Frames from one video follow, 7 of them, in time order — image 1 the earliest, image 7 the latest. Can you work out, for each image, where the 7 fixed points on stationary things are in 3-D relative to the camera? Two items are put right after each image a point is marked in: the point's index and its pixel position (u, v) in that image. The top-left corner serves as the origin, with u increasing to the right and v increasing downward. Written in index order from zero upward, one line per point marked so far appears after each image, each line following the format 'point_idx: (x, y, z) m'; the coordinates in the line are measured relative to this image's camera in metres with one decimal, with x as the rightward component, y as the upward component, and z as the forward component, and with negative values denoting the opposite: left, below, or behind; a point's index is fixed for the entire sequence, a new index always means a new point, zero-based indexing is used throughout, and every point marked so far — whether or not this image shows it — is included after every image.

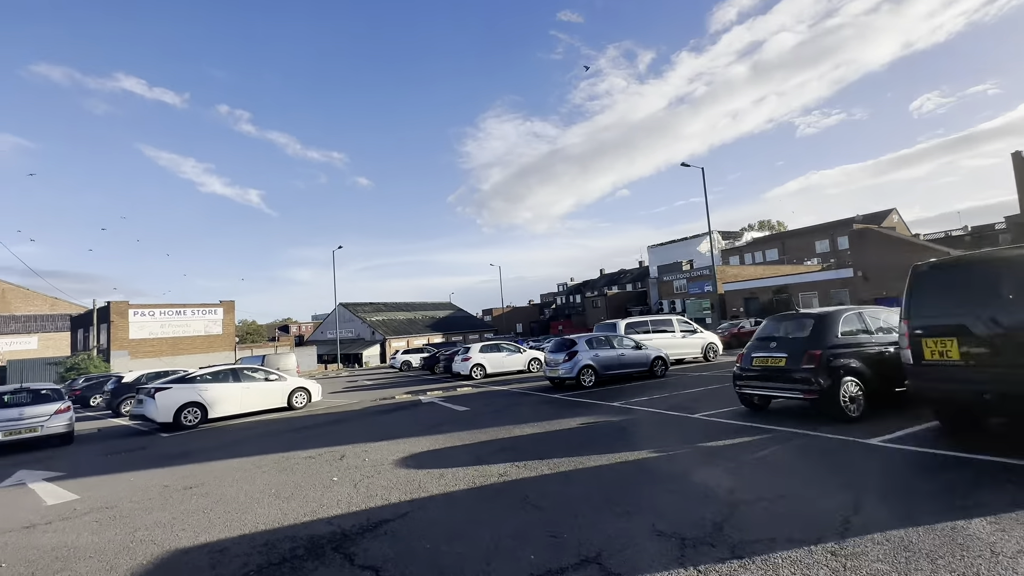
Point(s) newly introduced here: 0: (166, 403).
0: (-10.0, -3.3, +12.9) m
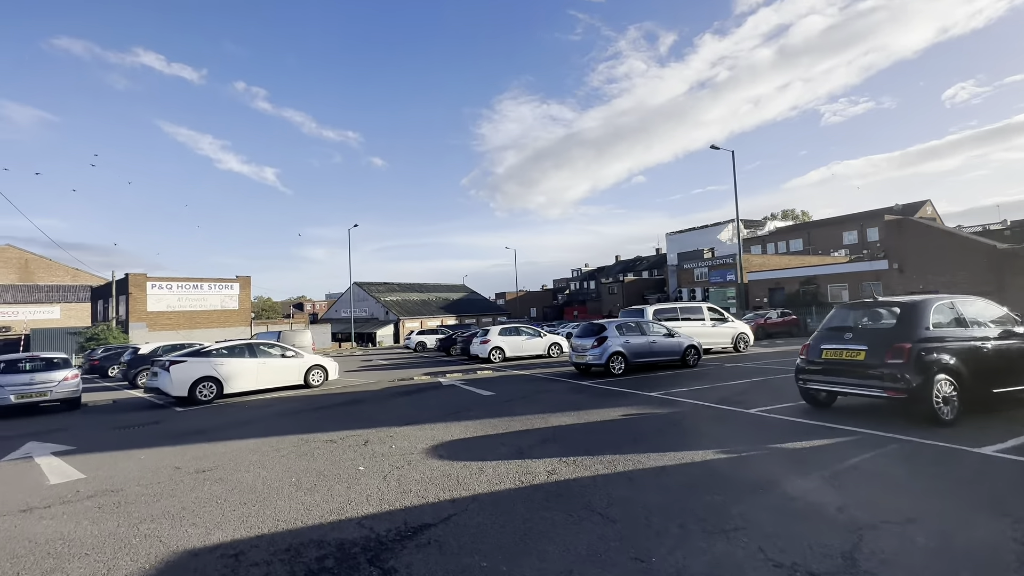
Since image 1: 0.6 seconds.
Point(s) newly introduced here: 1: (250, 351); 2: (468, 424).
0: (-9.2, -2.5, +12.5) m
1: (-8.1, -2.0, +13.9) m
2: (-0.7, -2.4, +7.8) m
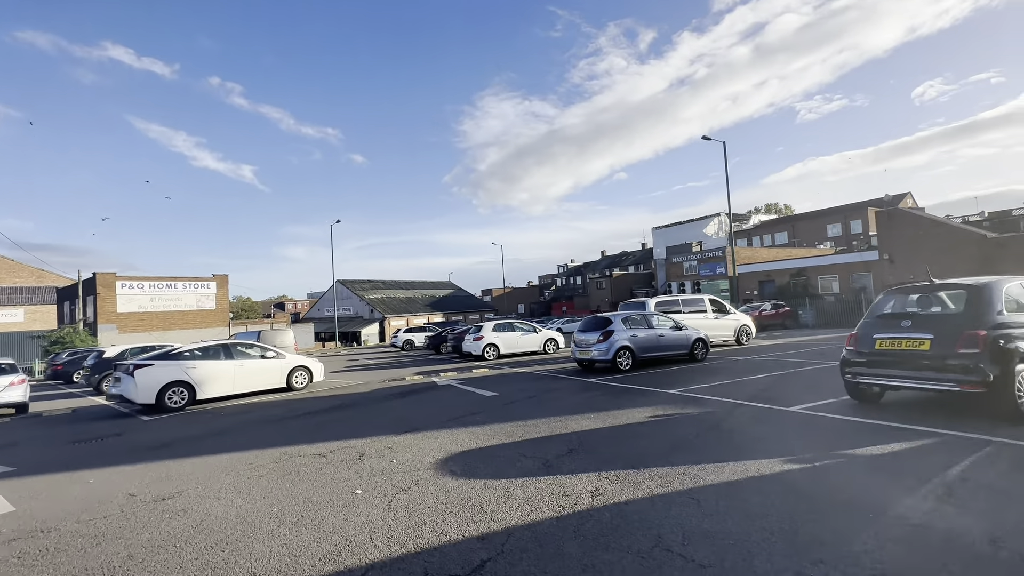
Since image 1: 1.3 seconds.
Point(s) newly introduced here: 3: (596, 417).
0: (-9.2, -2.4, +11.3) m
1: (-8.1, -1.8, +12.7) m
2: (-0.5, -2.2, +6.9) m
3: (+1.4, -2.1, +7.3) m
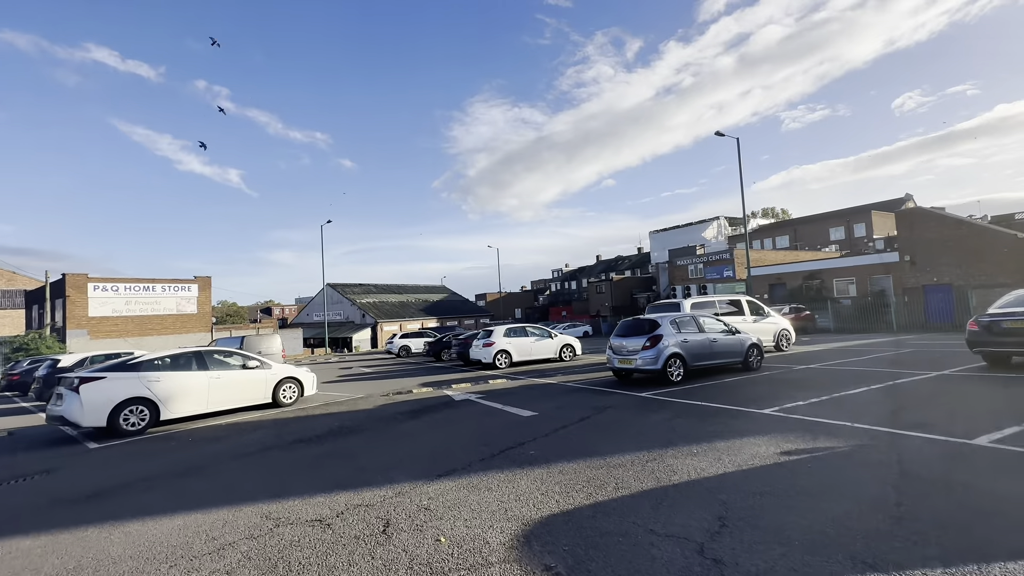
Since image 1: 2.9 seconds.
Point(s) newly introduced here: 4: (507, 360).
0: (-8.4, -2.2, +9.1) m
1: (-7.4, -1.7, +10.5) m
2: (+0.4, -2.0, +4.9) m
3: (+2.2, -1.9, +5.3) m
4: (-0.2, -3.0, +18.5) m
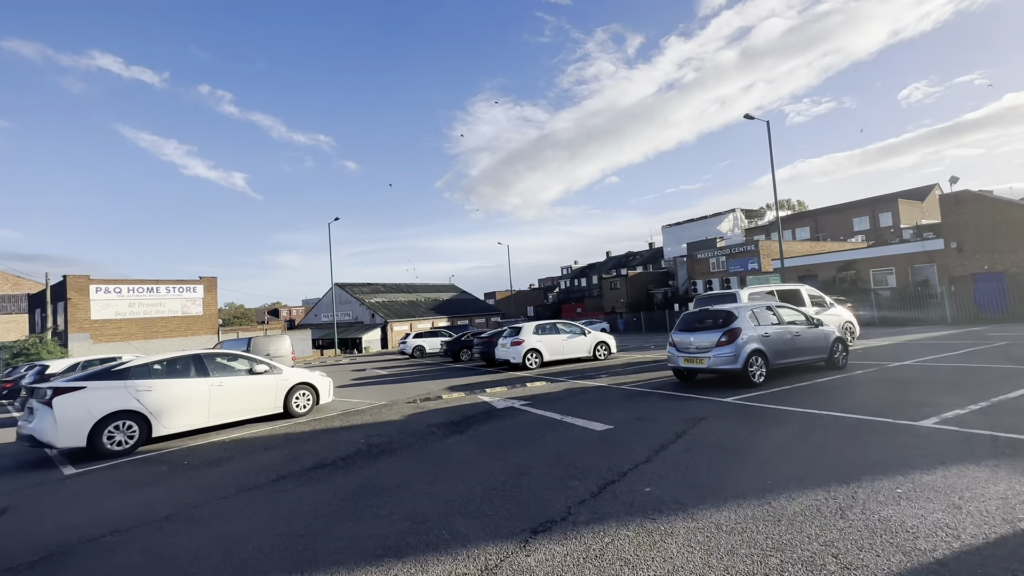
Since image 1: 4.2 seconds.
0: (-7.3, -2.1, +7.5) m
1: (-6.3, -1.6, +9.0) m
2: (+1.4, -1.8, +3.2) m
3: (+3.2, -1.7, +3.6) m
4: (+1.0, -2.7, +16.9) m
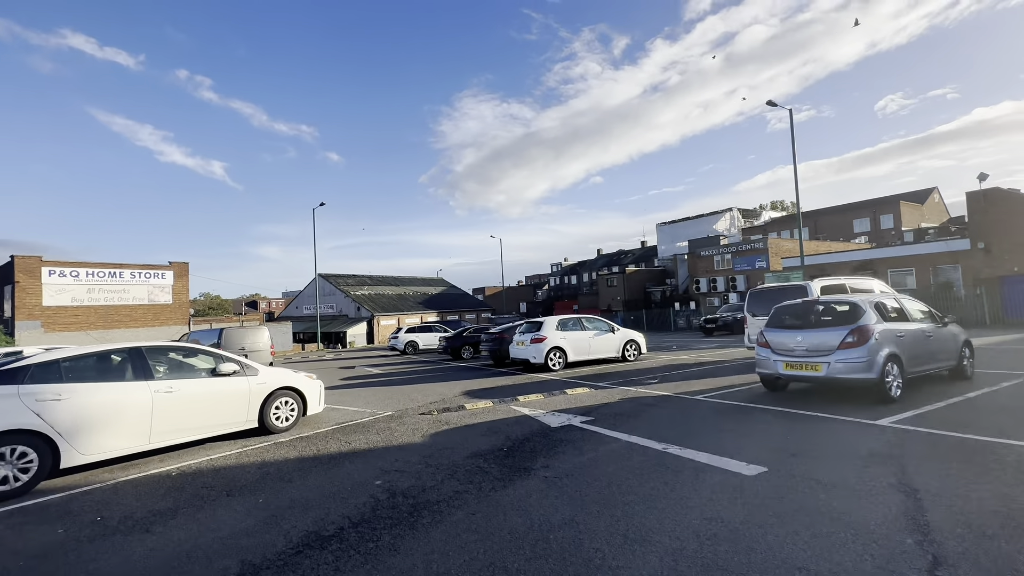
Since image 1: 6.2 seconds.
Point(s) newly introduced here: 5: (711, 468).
0: (-6.3, -1.6, +4.9) m
1: (-5.3, -1.1, +6.4) m
2: (+2.5, -1.5, +0.9) m
3: (+4.4, -1.4, +1.4) m
4: (+1.6, -2.3, +14.6) m
5: (+2.0, -1.8, +4.6) m
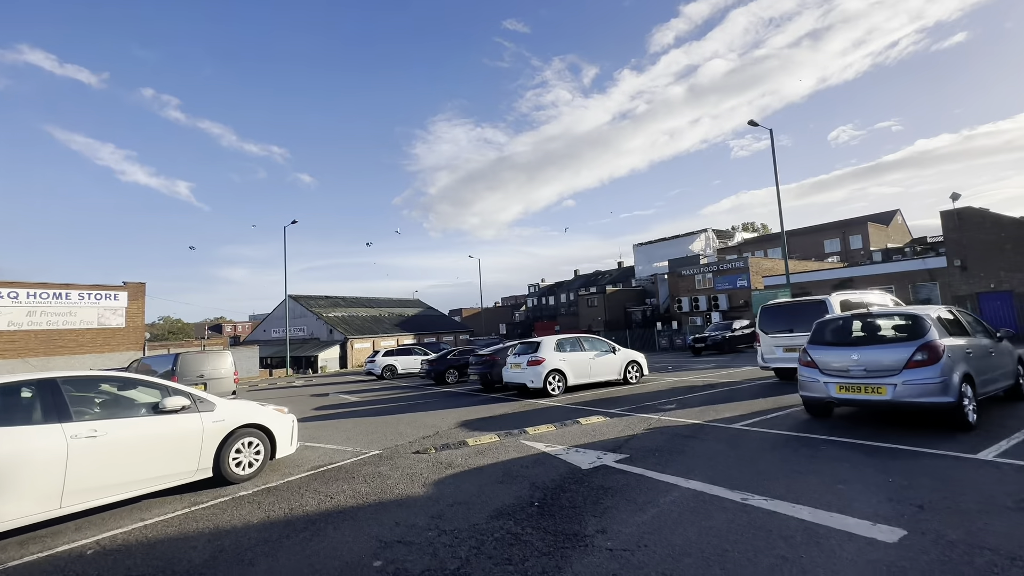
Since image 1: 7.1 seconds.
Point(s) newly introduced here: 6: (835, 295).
0: (-5.9, -1.7, +3.3) m
1: (-5.0, -1.3, +4.8) m
2: (+3.2, -1.3, -0.2) m
3: (+5.0, -1.3, +0.4) m
4: (+1.5, -2.8, +13.4) m
5: (+2.4, -1.9, +3.5) m
6: (+8.2, -0.2, +11.5) m
